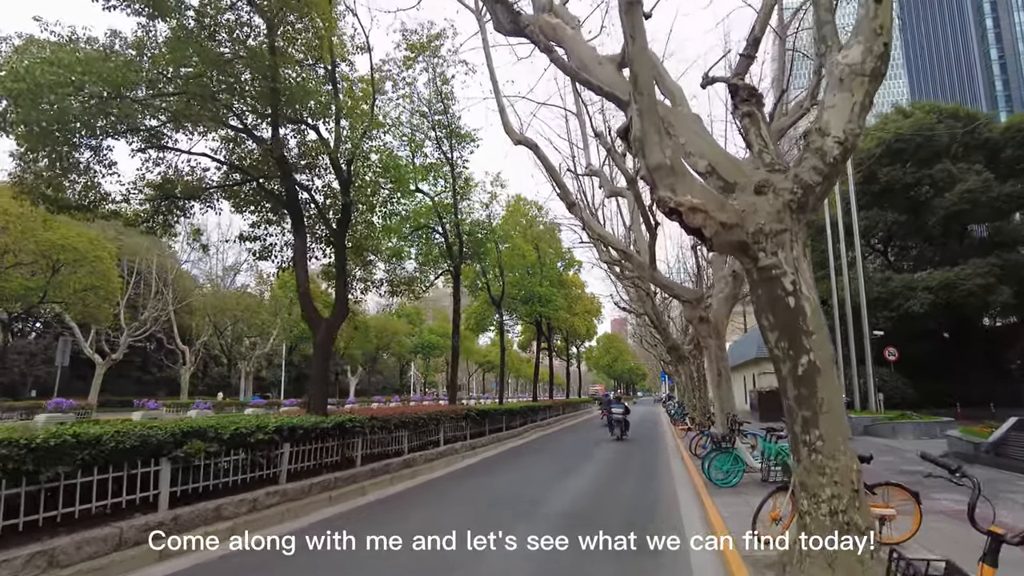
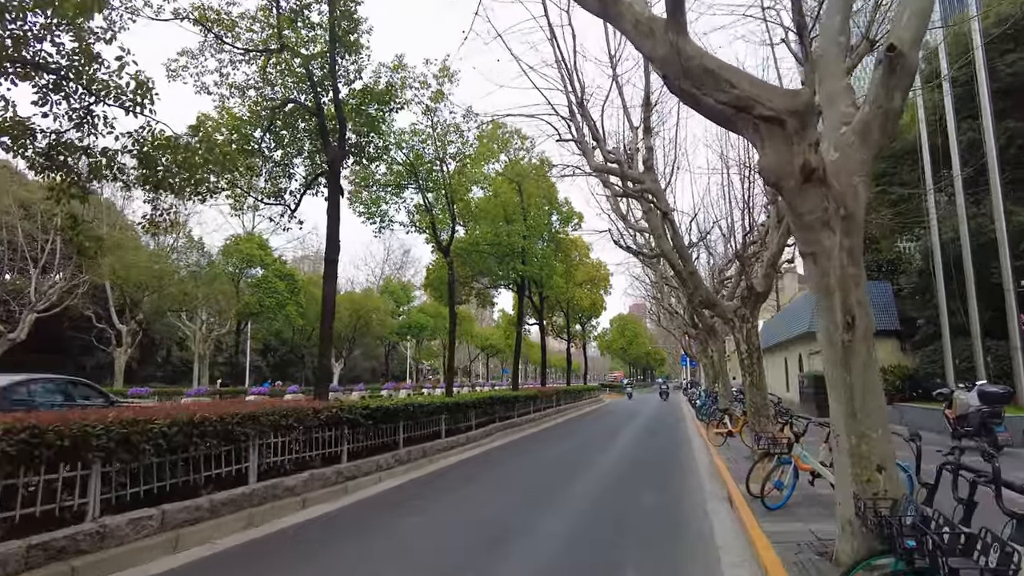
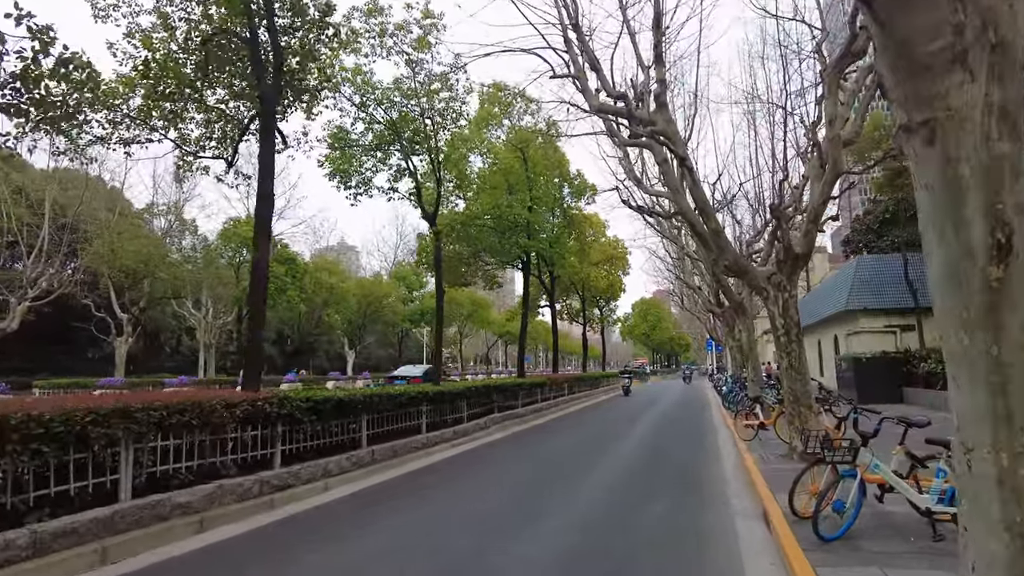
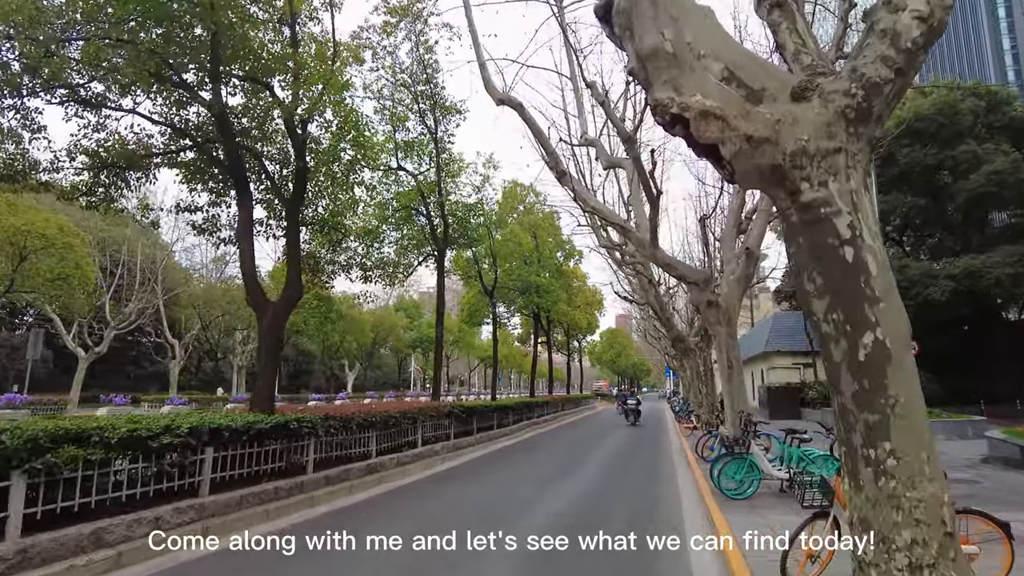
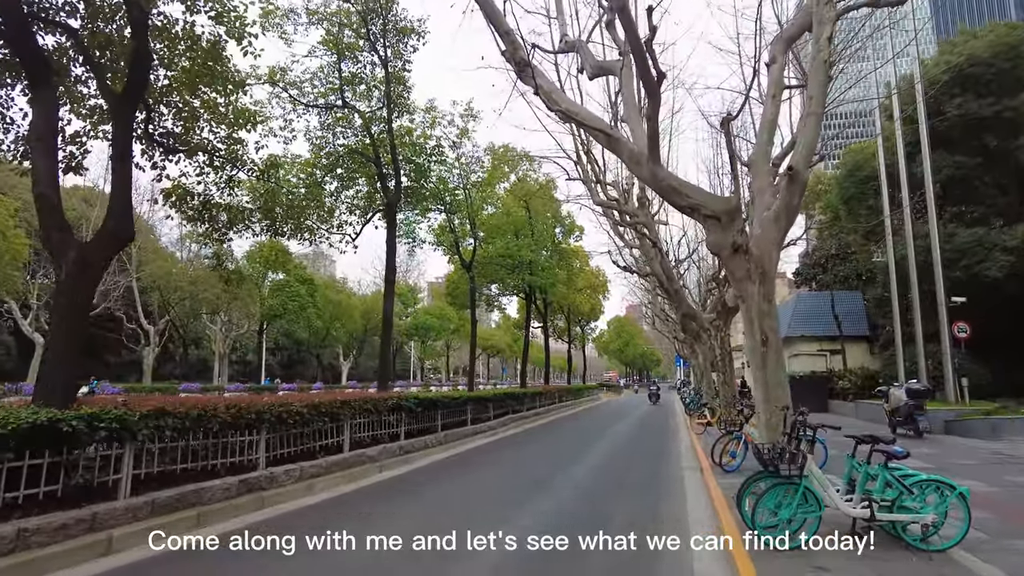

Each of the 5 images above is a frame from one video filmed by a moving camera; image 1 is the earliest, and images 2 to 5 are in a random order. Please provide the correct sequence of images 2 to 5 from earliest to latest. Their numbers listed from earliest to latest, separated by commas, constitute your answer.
4, 5, 2, 3
